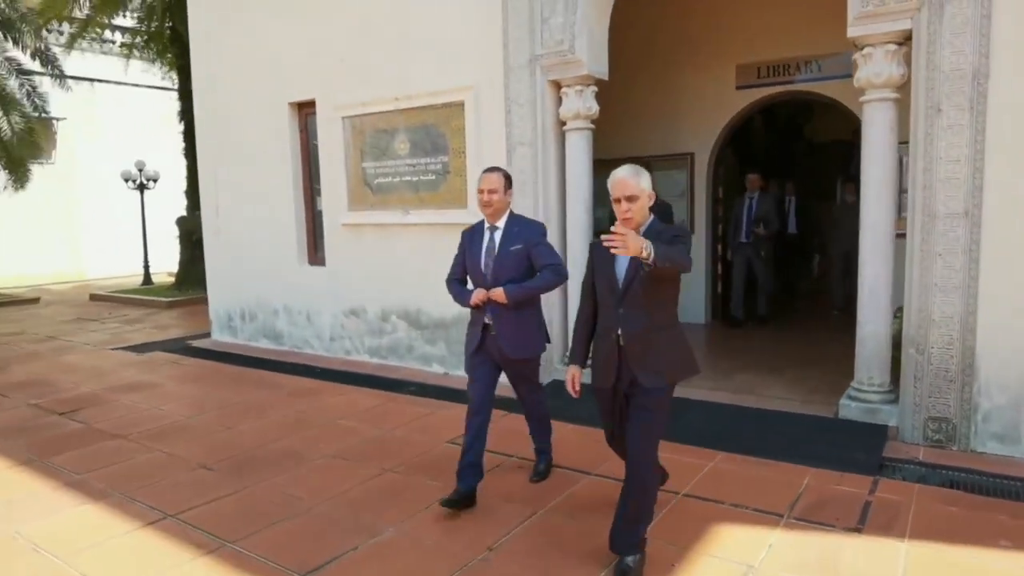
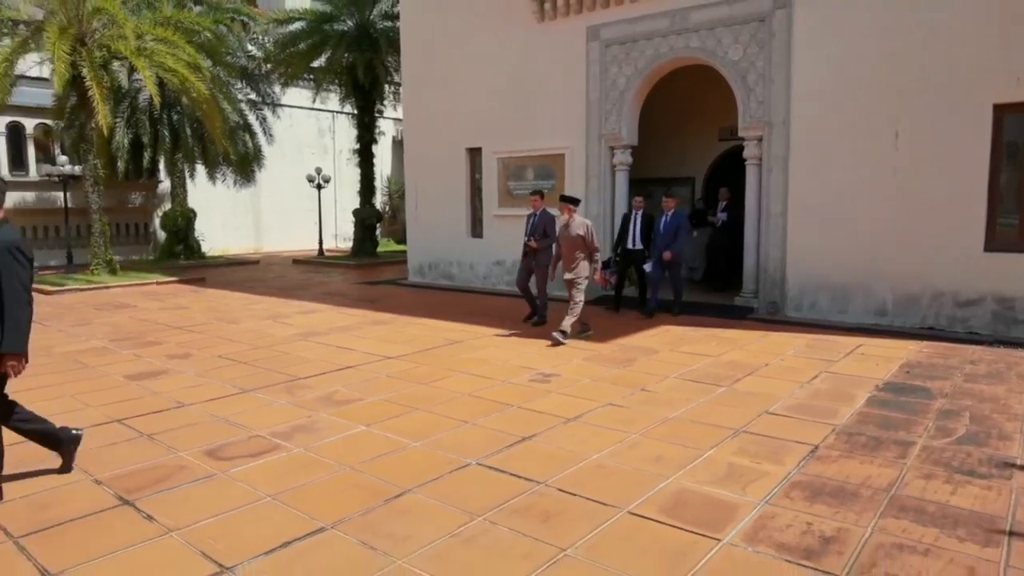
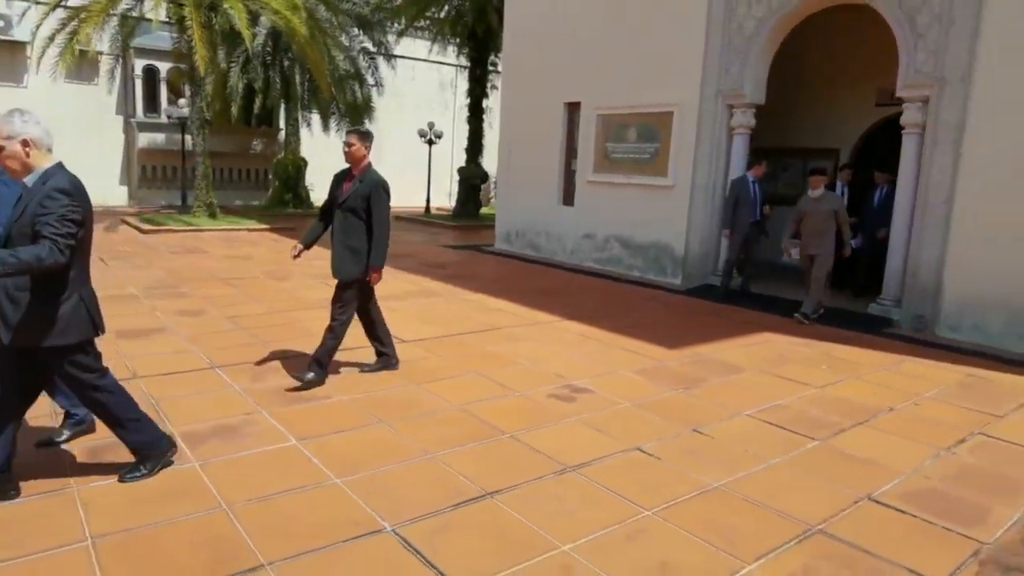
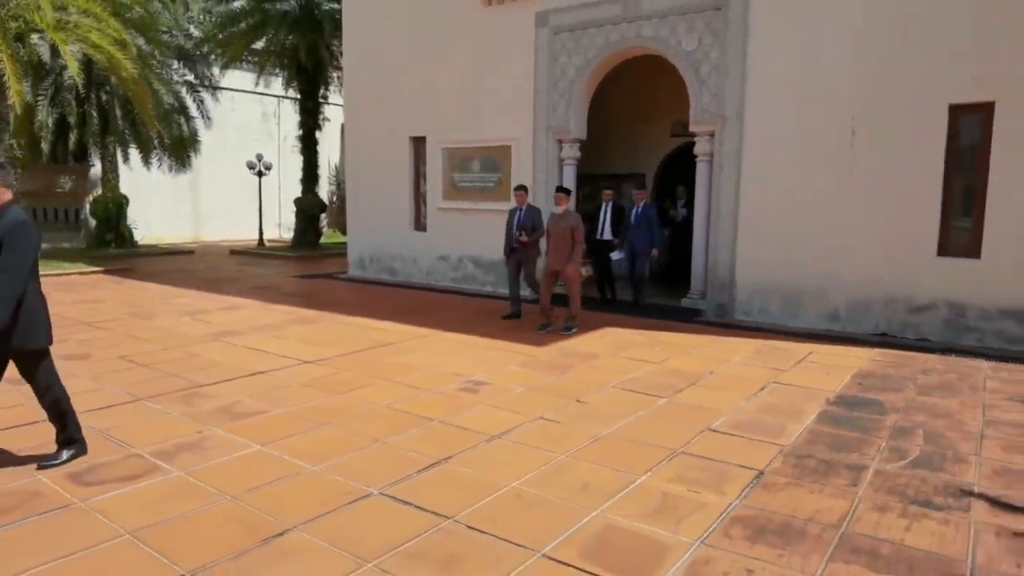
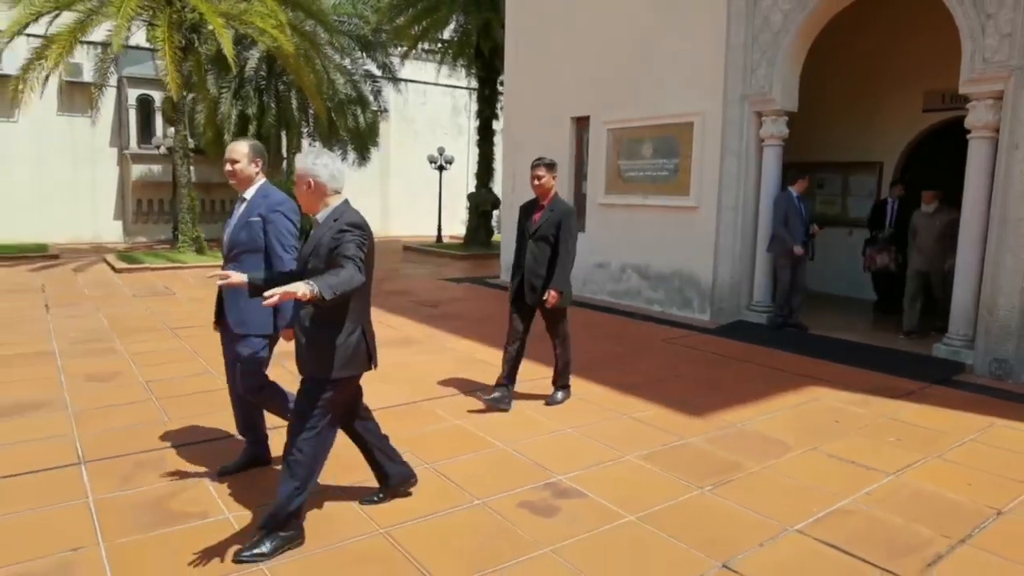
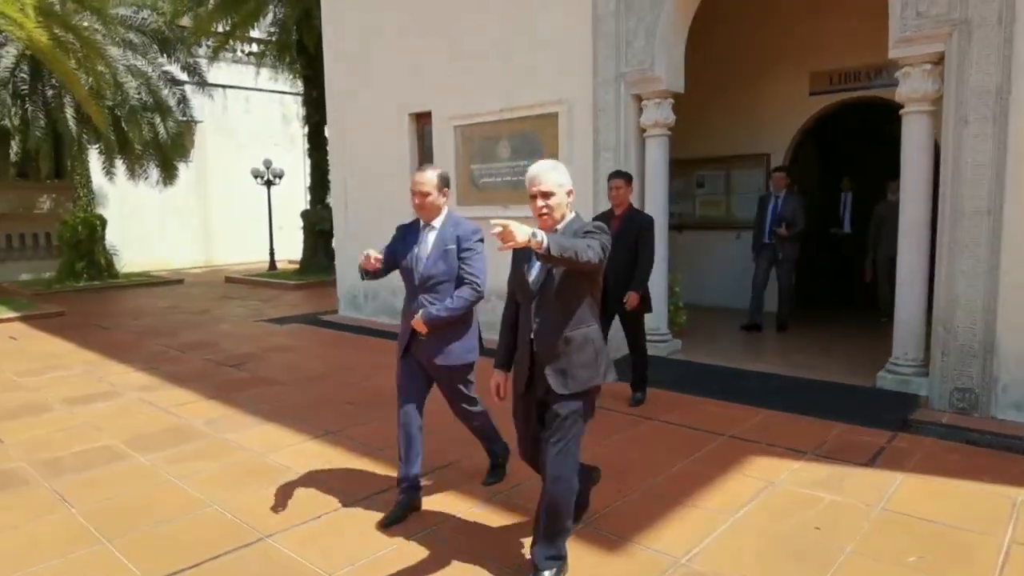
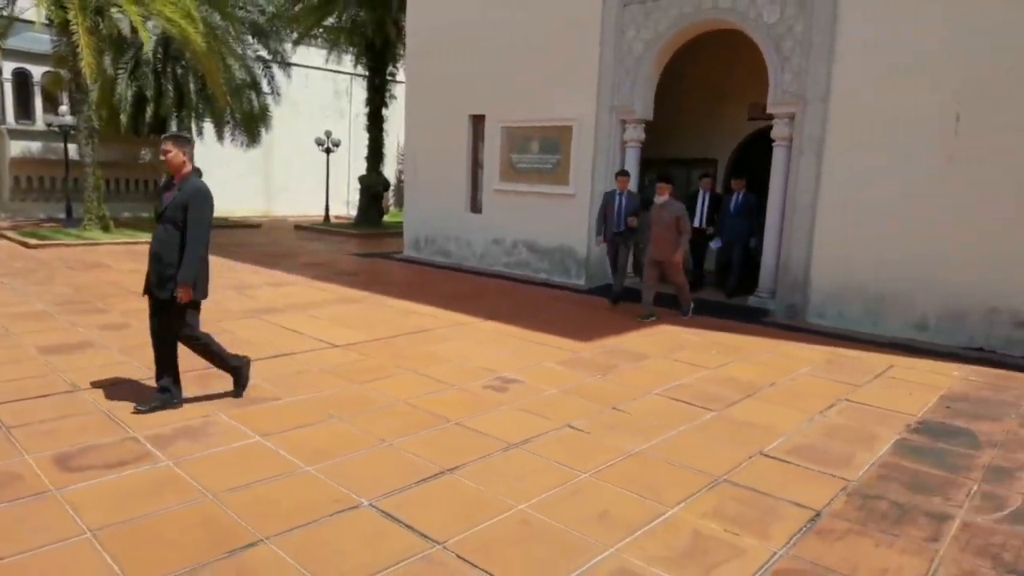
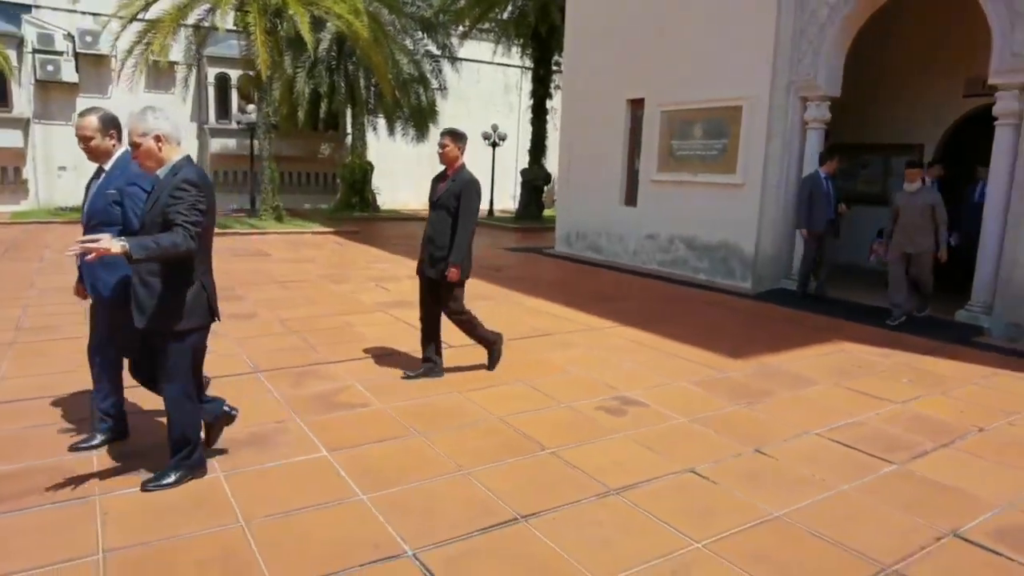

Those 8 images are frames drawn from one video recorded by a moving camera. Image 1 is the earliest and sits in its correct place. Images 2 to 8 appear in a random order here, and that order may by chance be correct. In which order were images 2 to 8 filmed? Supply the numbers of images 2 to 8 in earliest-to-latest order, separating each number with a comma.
6, 5, 8, 3, 7, 4, 2
